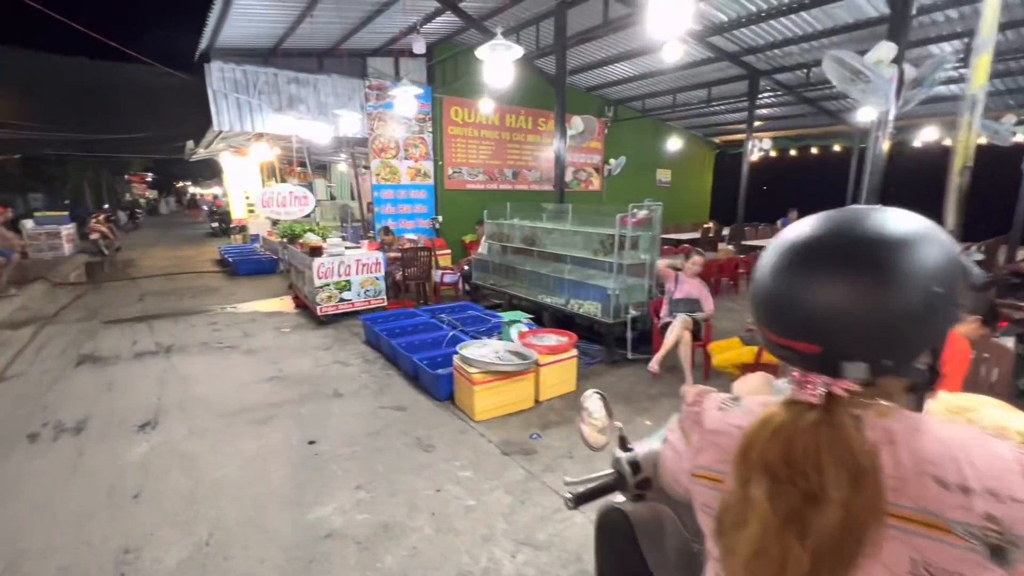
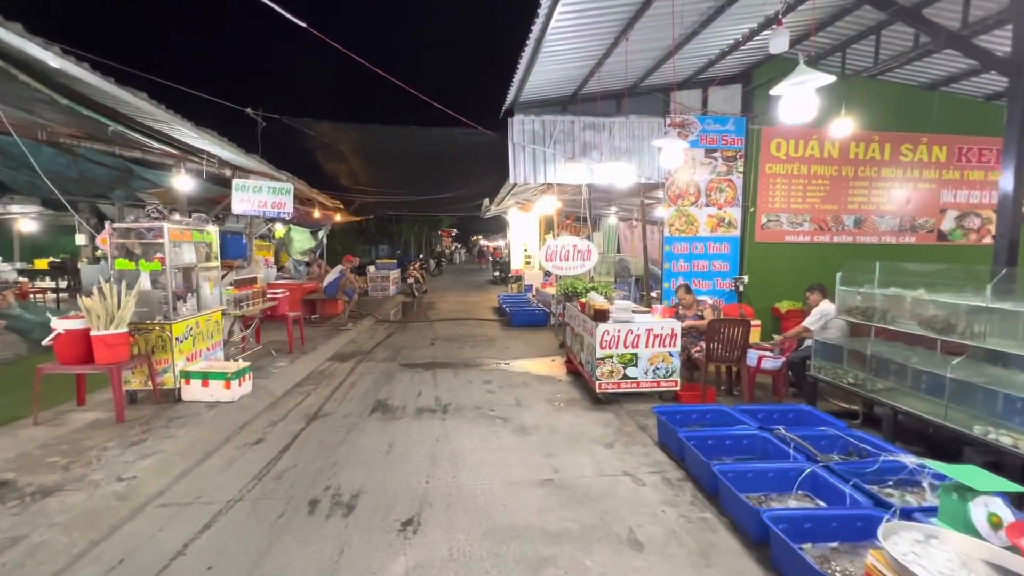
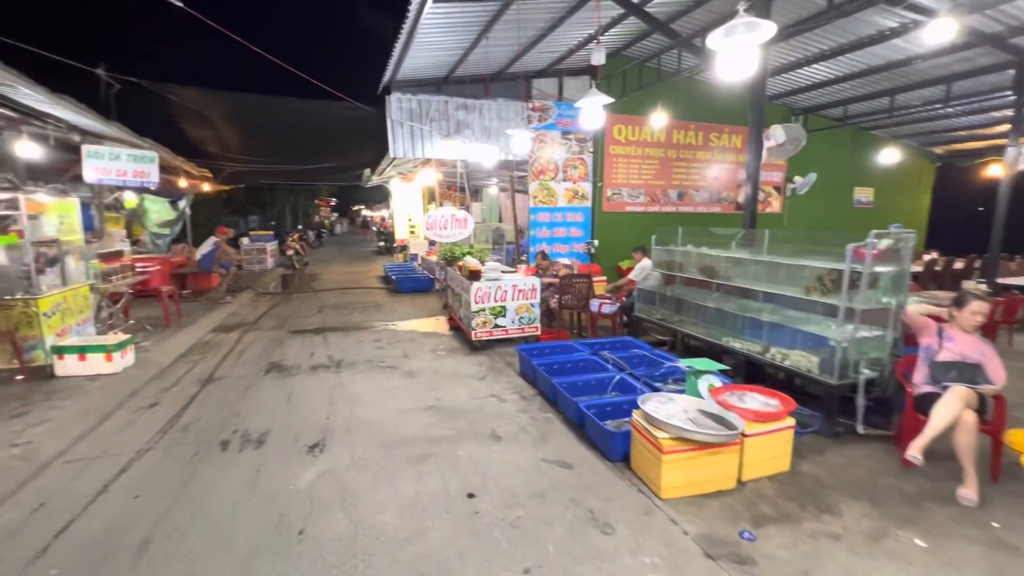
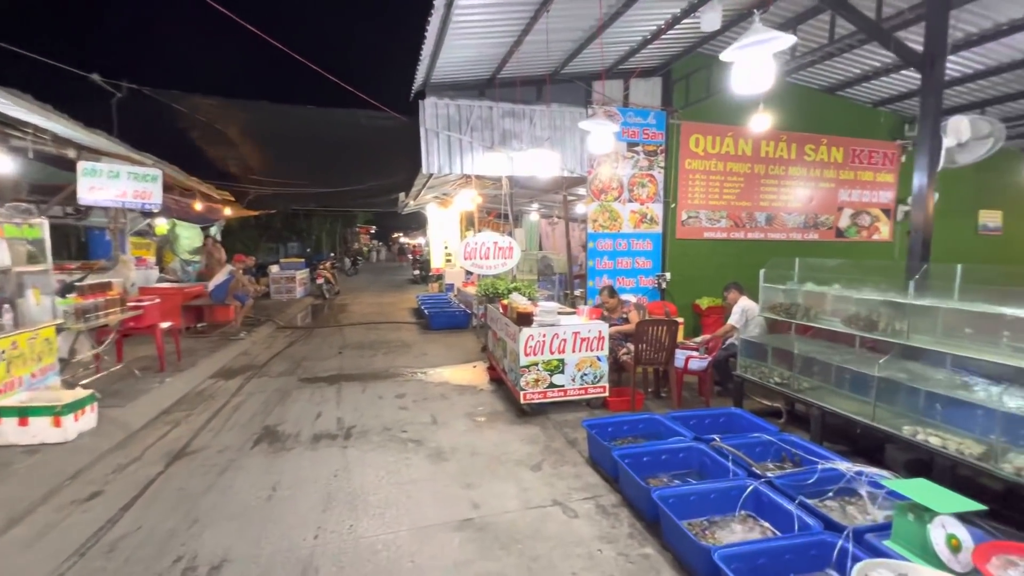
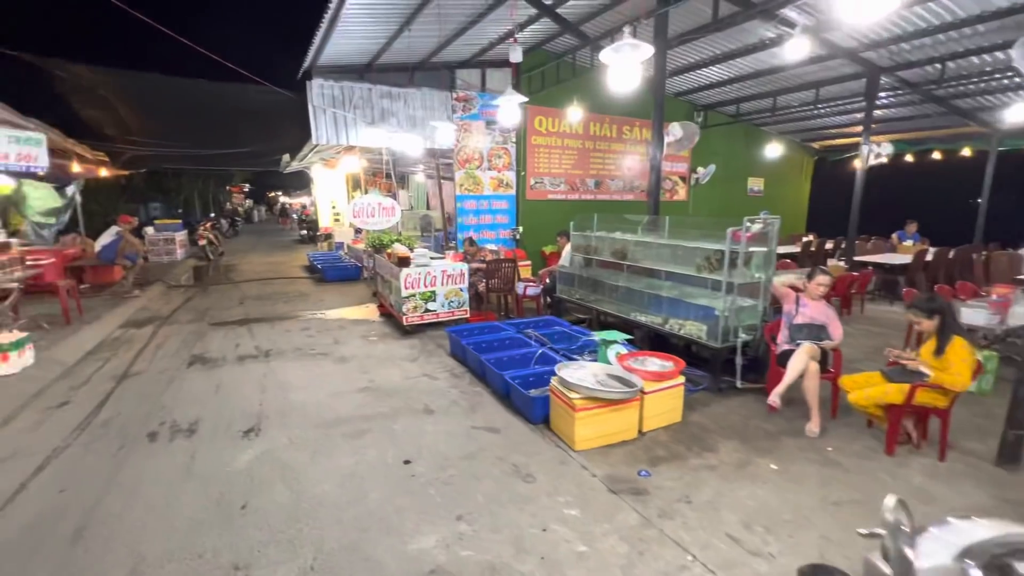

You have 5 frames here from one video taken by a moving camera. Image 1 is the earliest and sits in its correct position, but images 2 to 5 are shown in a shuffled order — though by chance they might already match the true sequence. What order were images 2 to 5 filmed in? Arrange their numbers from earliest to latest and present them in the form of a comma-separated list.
5, 3, 2, 4
